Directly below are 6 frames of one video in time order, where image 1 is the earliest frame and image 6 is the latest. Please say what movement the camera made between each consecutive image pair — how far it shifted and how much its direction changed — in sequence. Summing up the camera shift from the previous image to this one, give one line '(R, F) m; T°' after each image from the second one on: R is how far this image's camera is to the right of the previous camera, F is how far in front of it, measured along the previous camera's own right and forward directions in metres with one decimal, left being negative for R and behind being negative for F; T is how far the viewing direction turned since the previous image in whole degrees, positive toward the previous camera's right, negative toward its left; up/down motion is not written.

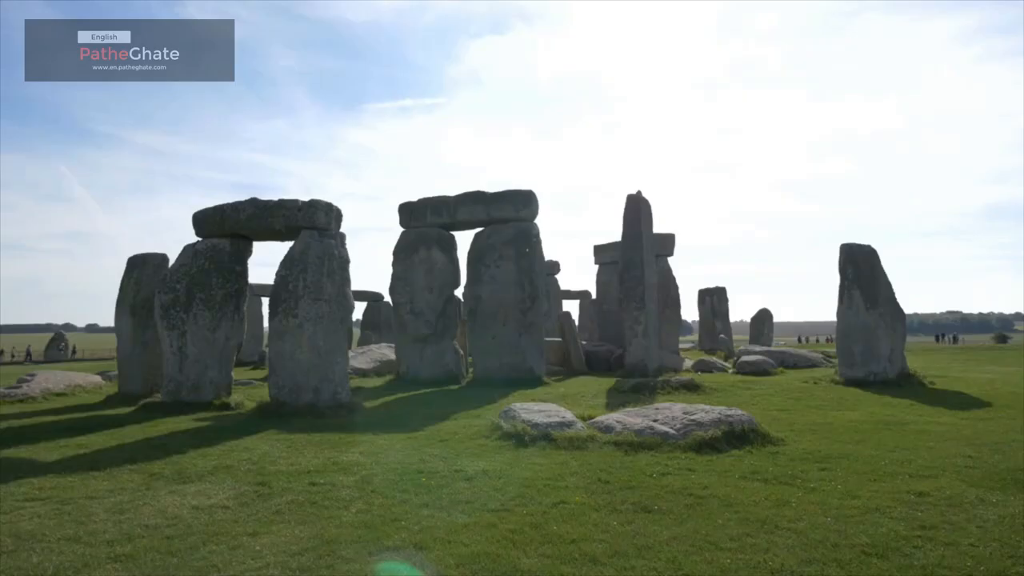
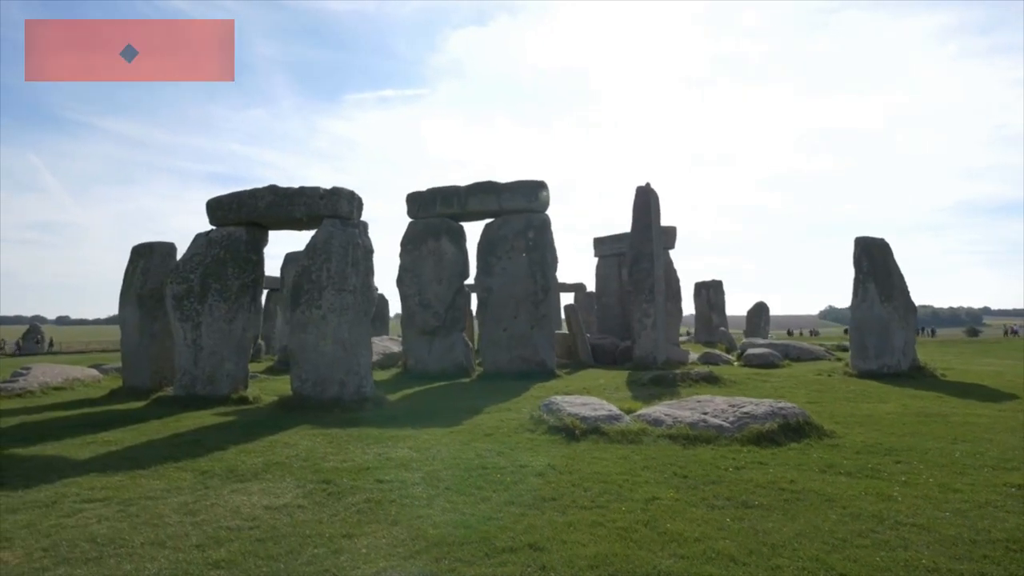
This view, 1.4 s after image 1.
(-0.9, +0.2) m; +2°
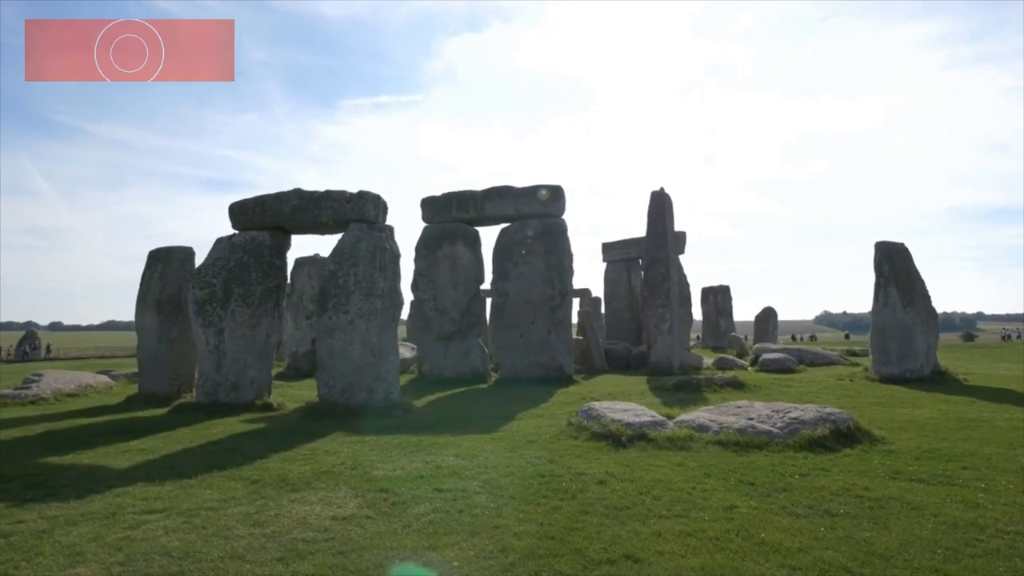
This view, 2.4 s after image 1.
(-0.6, +0.1) m; +1°
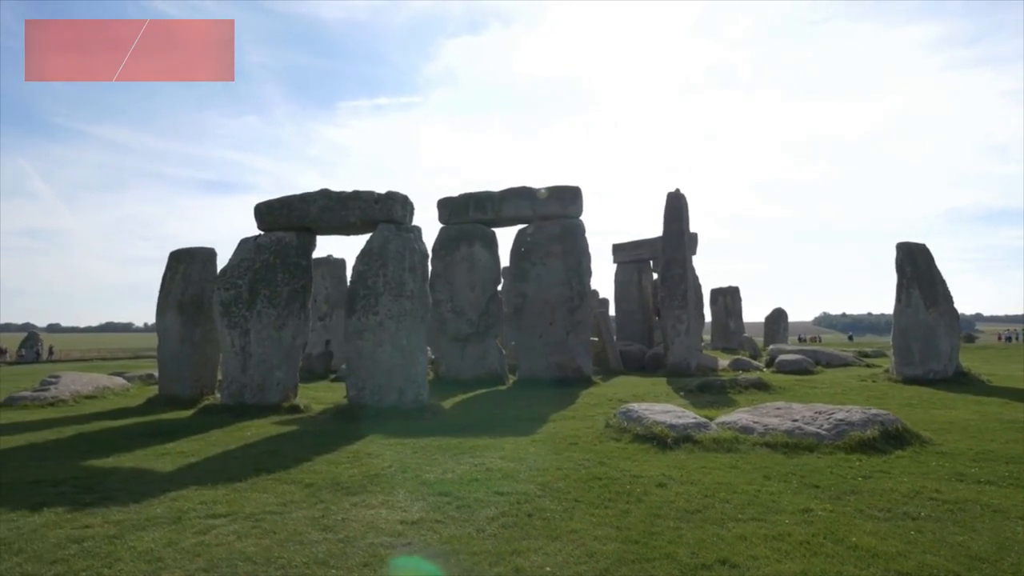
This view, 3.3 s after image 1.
(-0.6, +0.1) m; 0°
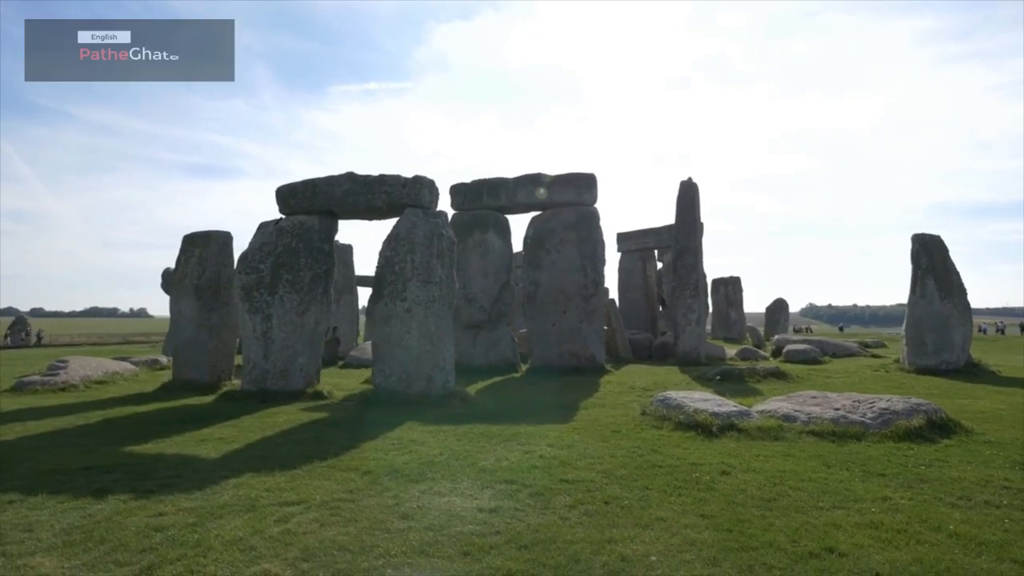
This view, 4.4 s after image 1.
(-0.7, +0.1) m; +1°
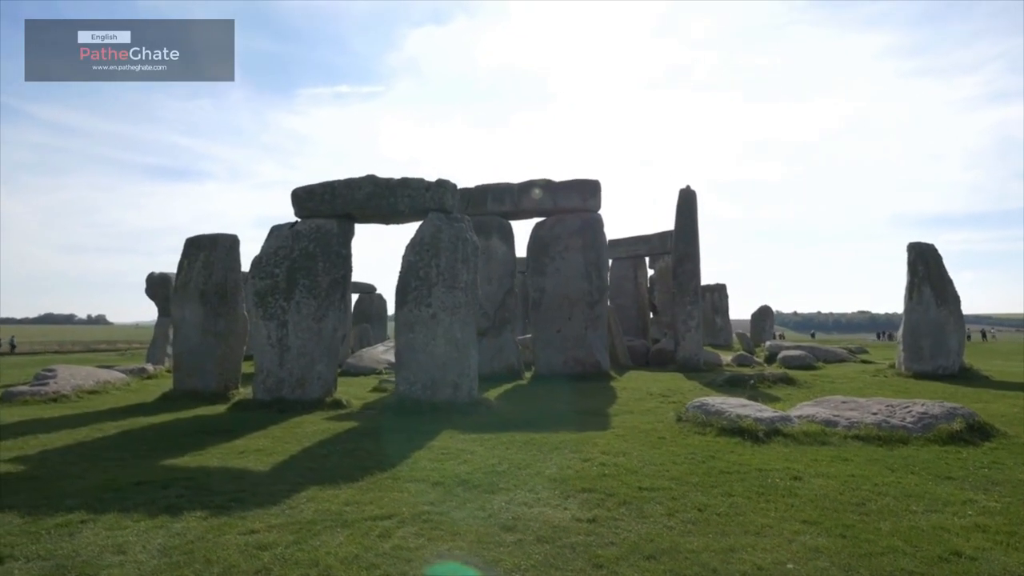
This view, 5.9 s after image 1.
(-0.9, +0.1) m; +3°
